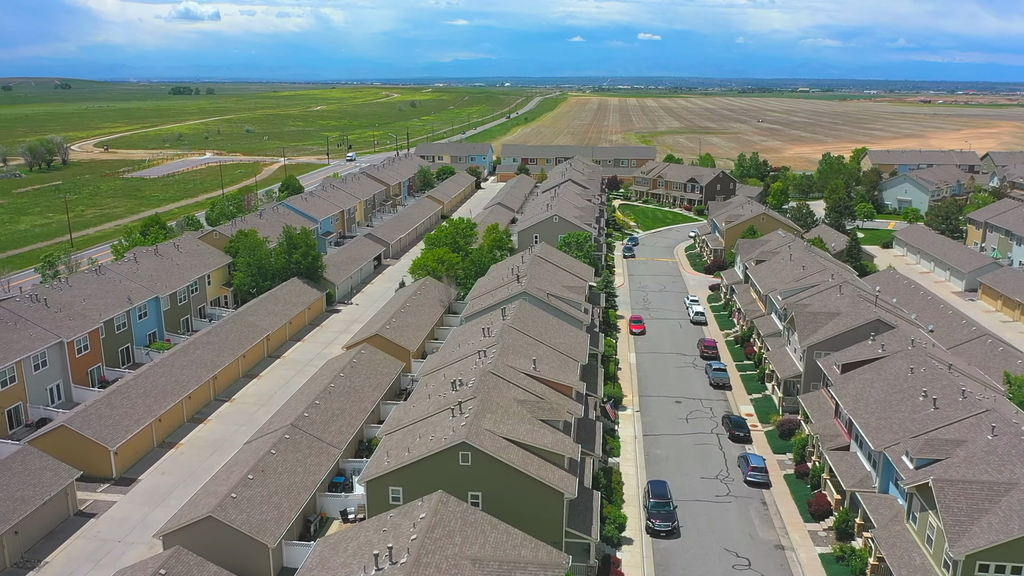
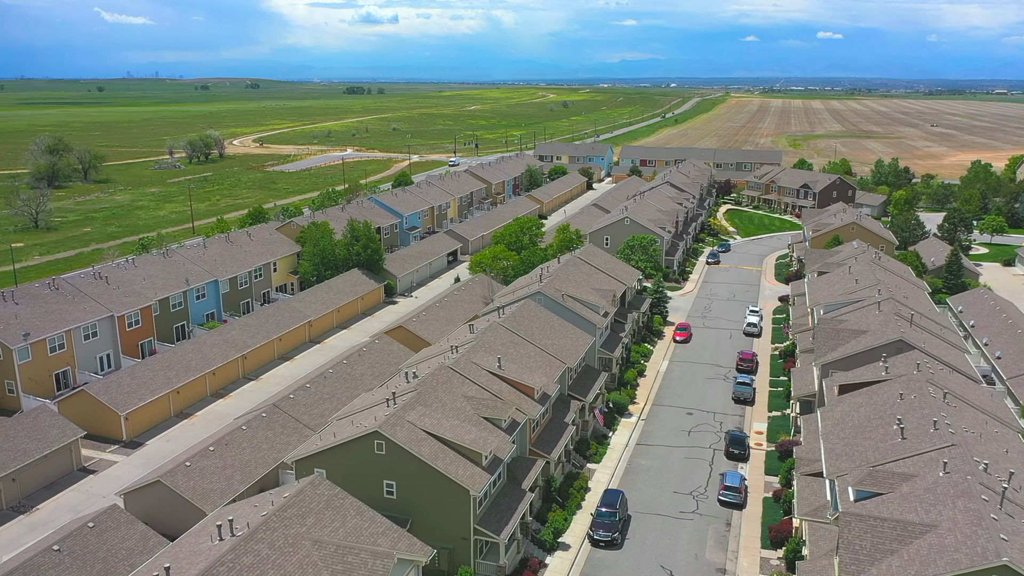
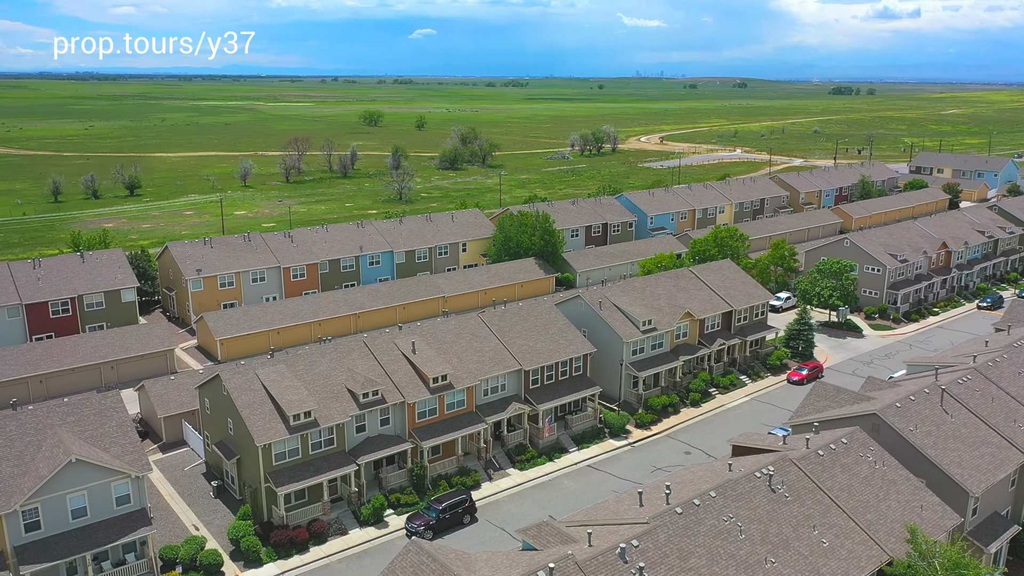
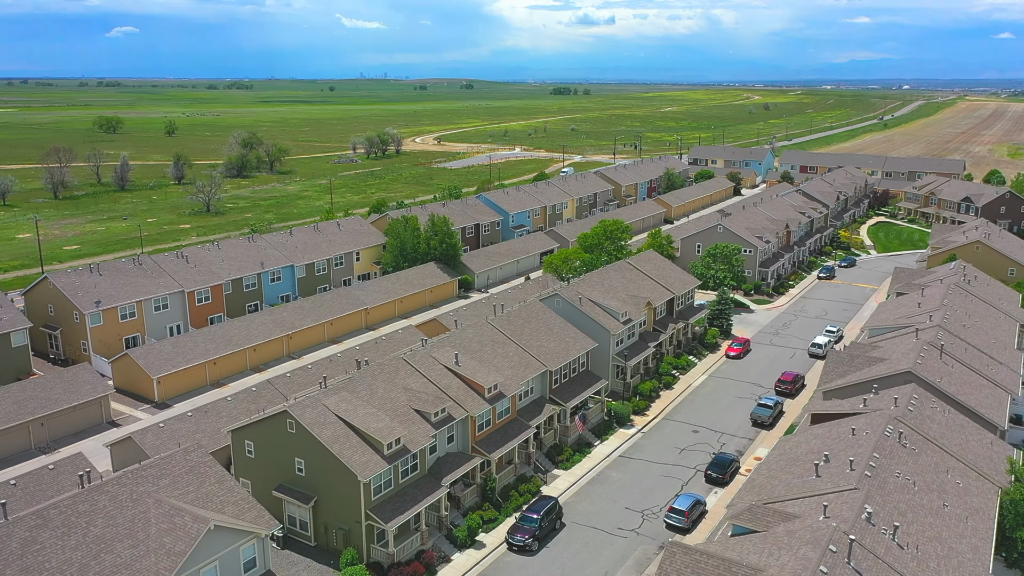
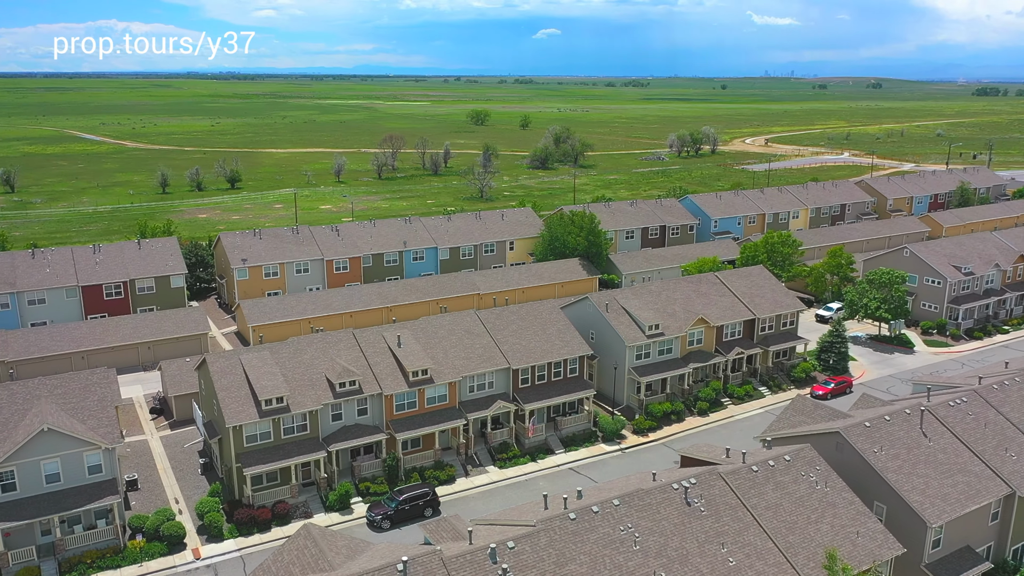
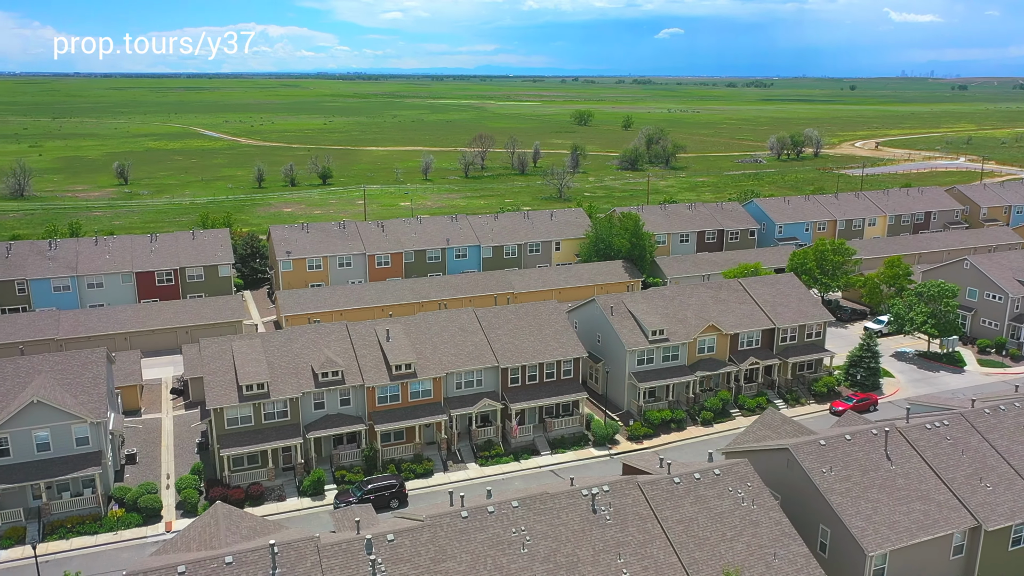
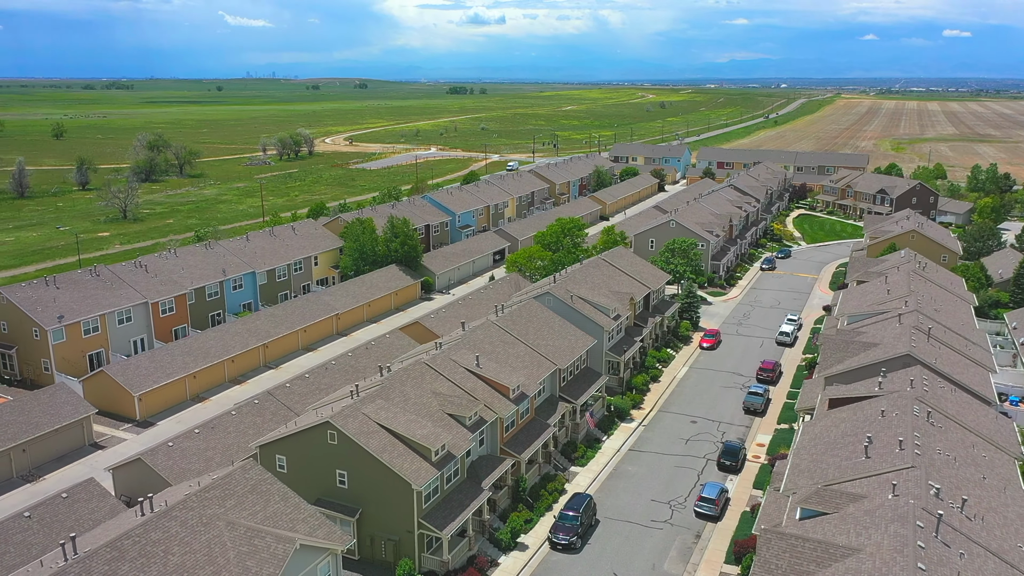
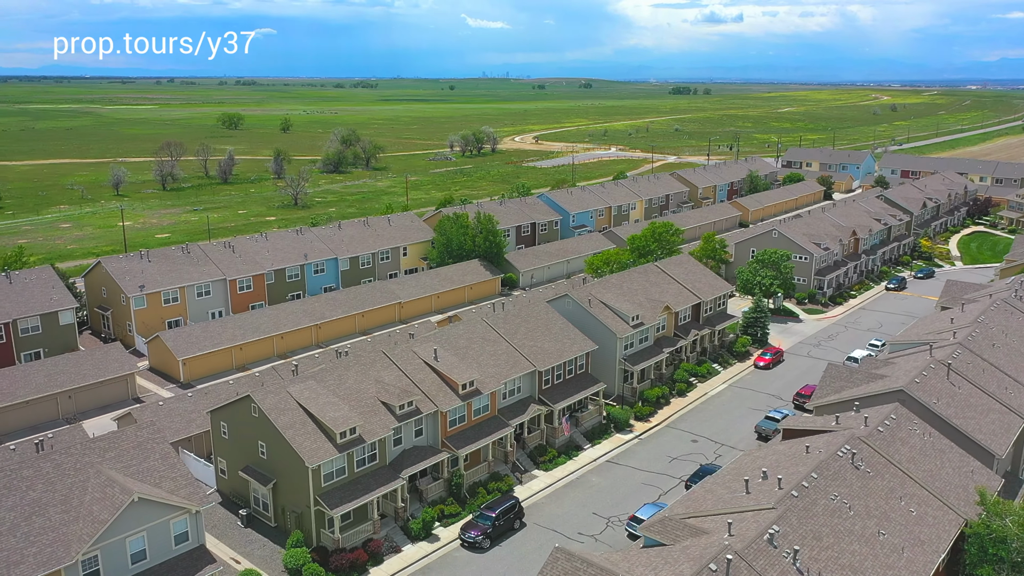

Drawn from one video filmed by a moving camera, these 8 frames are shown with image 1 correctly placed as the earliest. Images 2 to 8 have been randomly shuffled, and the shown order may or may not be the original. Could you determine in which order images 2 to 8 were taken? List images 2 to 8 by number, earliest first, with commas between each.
2, 7, 4, 8, 3, 5, 6
